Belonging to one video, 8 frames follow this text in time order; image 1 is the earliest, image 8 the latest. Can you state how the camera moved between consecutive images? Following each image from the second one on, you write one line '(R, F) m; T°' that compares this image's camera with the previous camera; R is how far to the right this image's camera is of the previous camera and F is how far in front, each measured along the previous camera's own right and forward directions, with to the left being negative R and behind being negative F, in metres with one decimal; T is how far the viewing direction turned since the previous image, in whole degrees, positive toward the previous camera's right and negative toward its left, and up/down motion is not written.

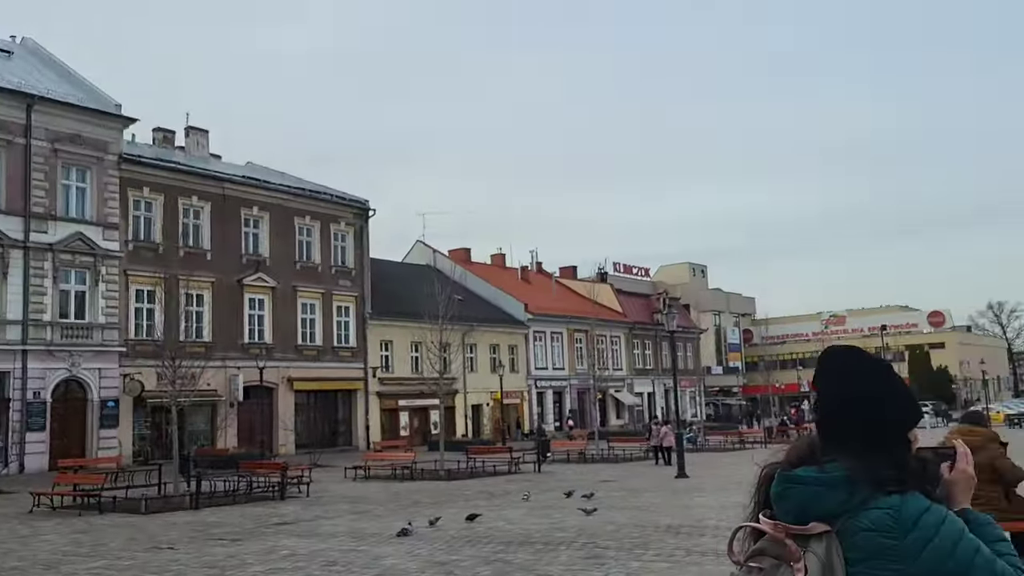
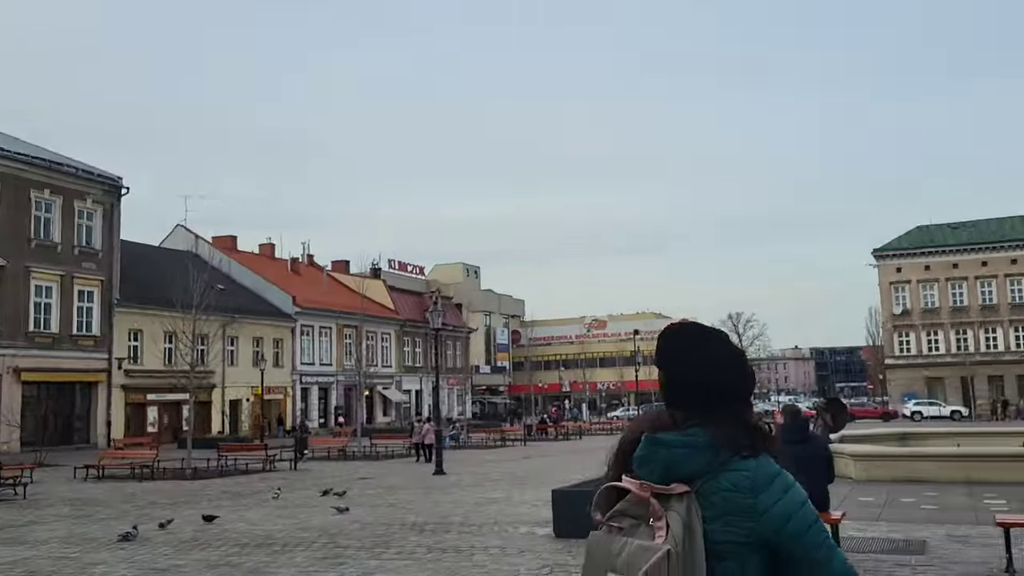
(+0.3, +0.1) m; +14°
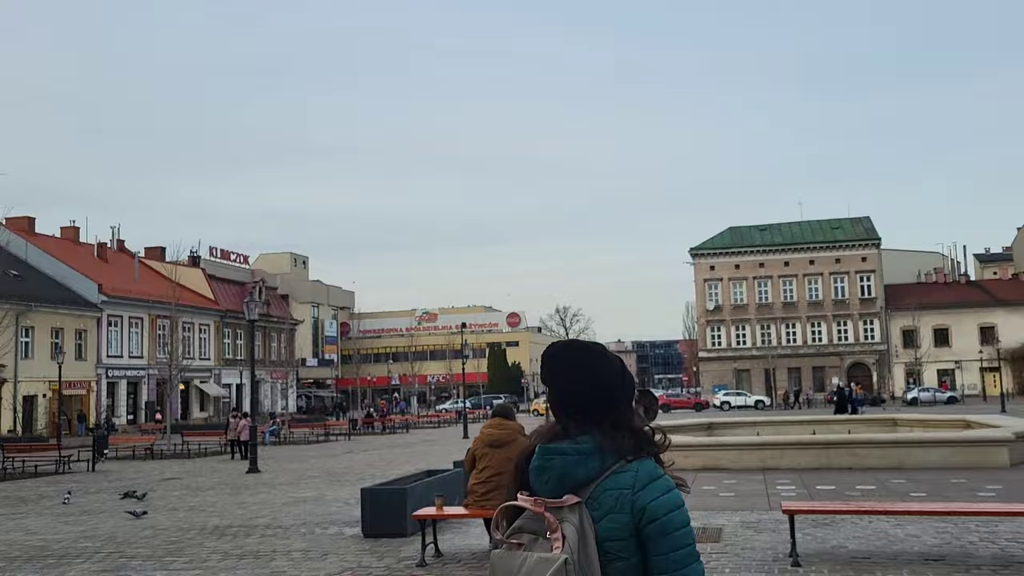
(+0.2, +0.2) m; +11°
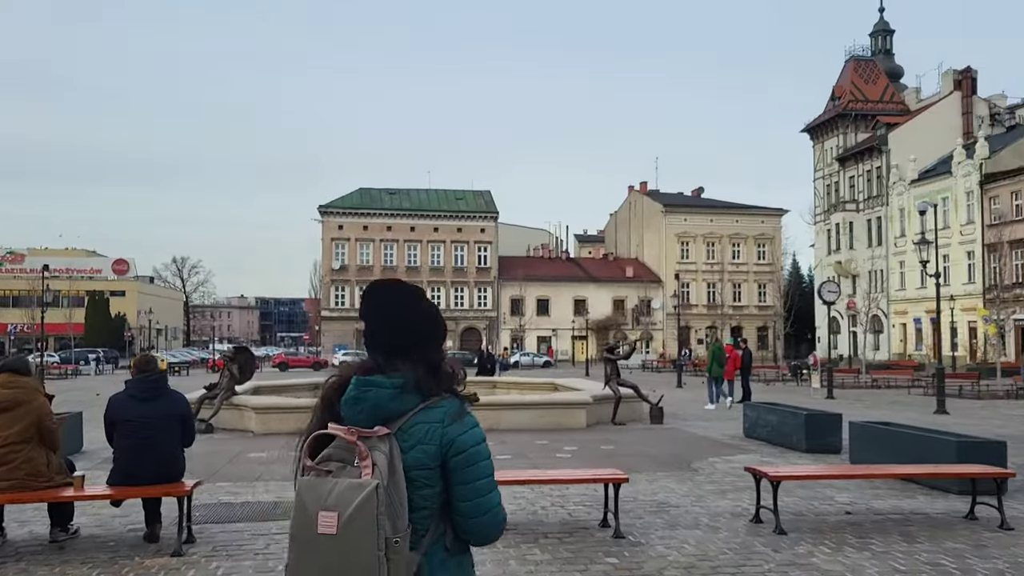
(+0.6, +1.0) m; +23°
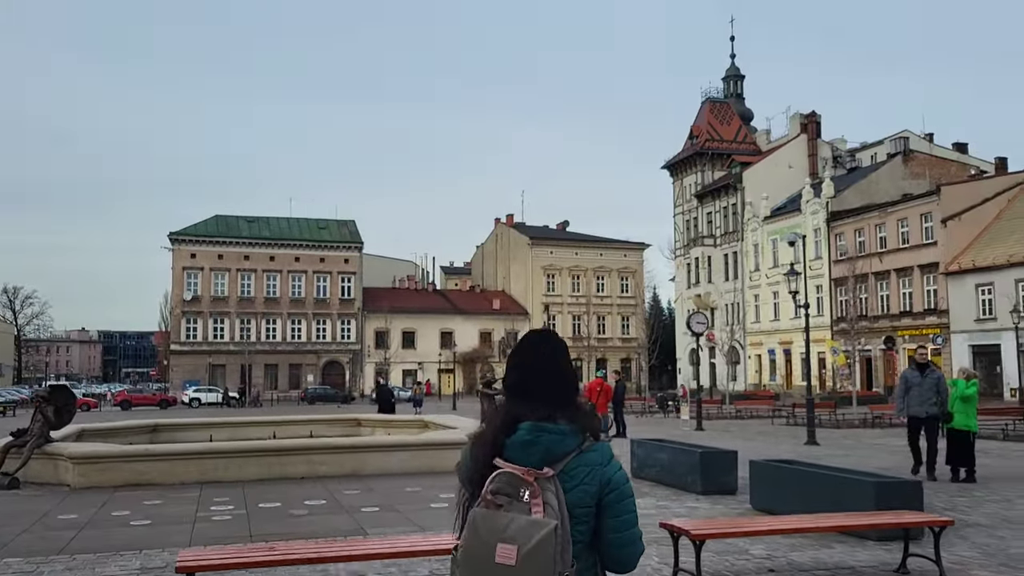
(-0.1, +1.5) m; +9°
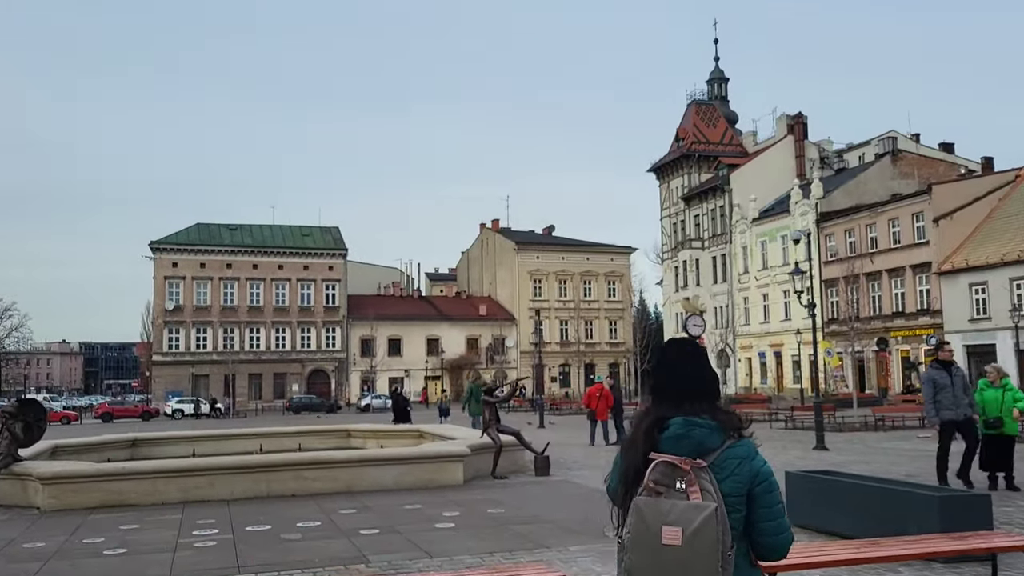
(-0.3, +1.1) m; +1°
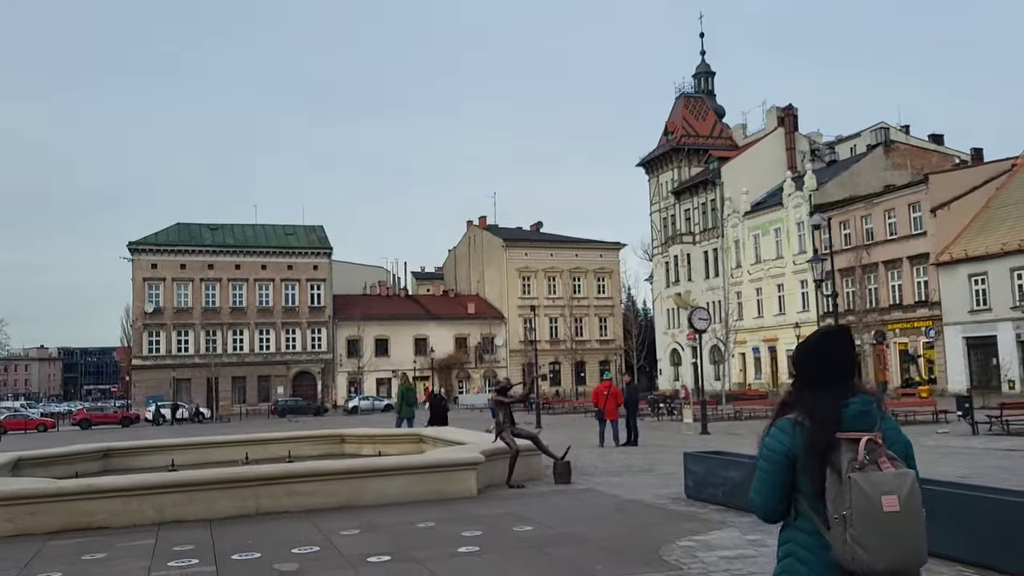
(-0.5, +1.7) m; +1°
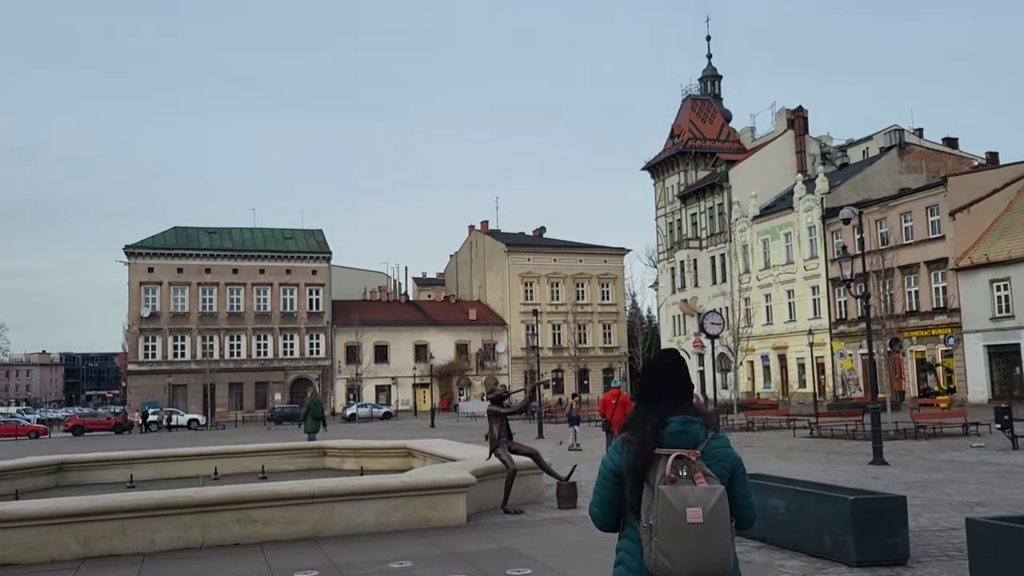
(+0.1, +2.1) m; 0°
